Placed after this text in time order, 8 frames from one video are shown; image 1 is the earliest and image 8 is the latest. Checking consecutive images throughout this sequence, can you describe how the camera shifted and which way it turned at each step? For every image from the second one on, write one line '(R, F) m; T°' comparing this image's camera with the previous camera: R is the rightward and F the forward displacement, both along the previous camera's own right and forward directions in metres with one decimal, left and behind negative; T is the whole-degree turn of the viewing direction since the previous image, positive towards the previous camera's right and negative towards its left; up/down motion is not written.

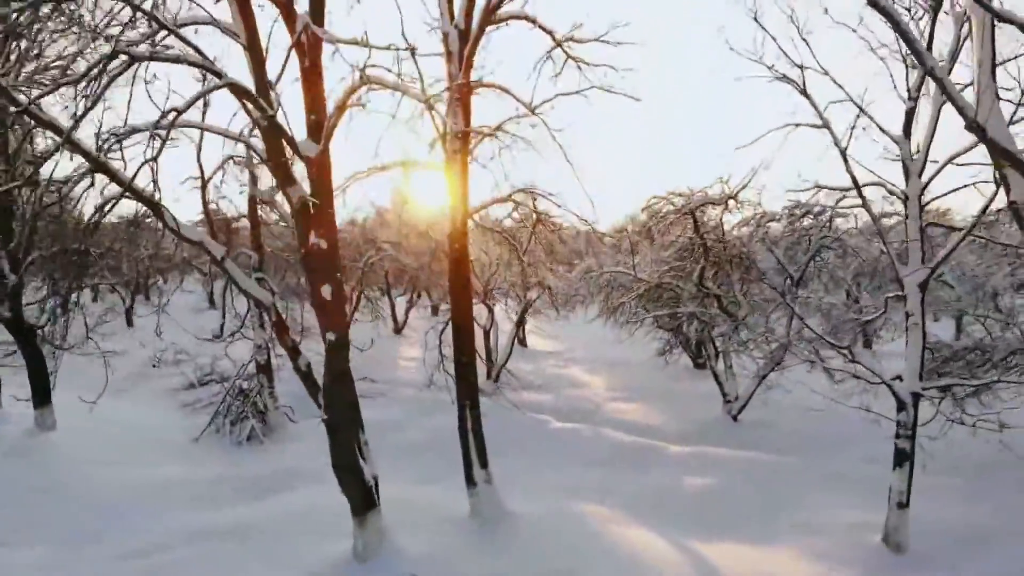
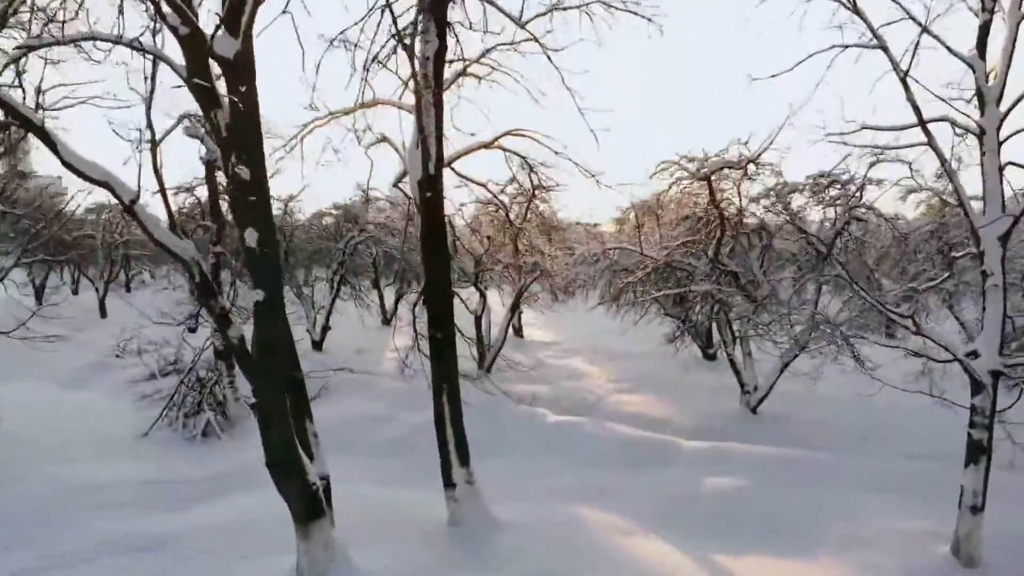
(+0.2, +1.5) m; 0°
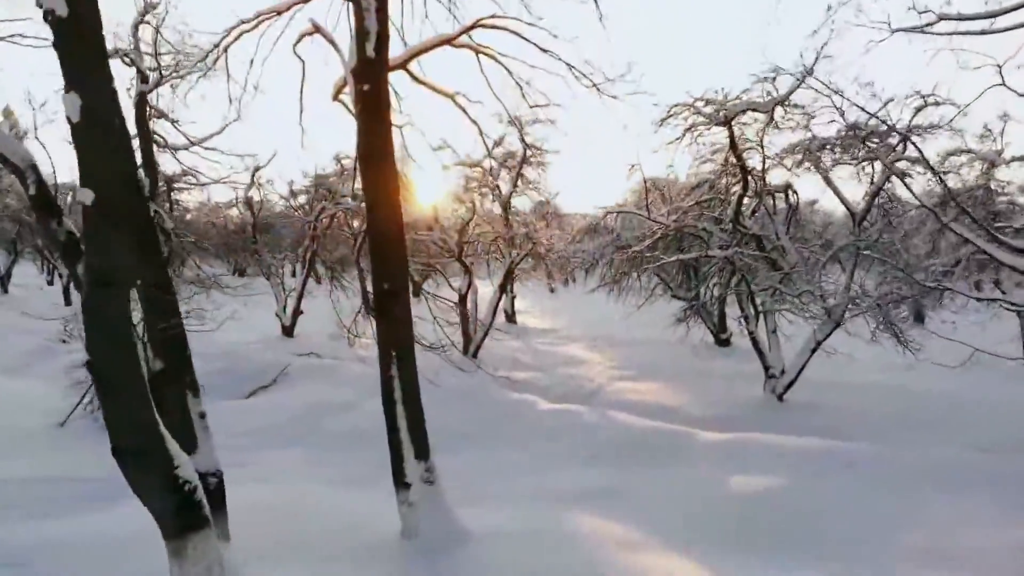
(+0.3, +1.7) m; 0°
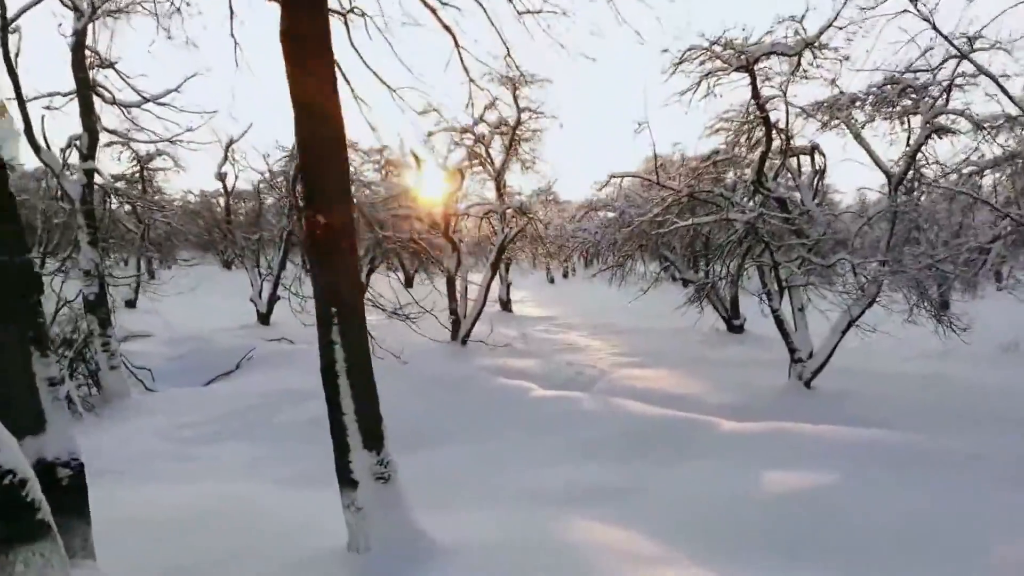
(+0.2, +1.2) m; 0°
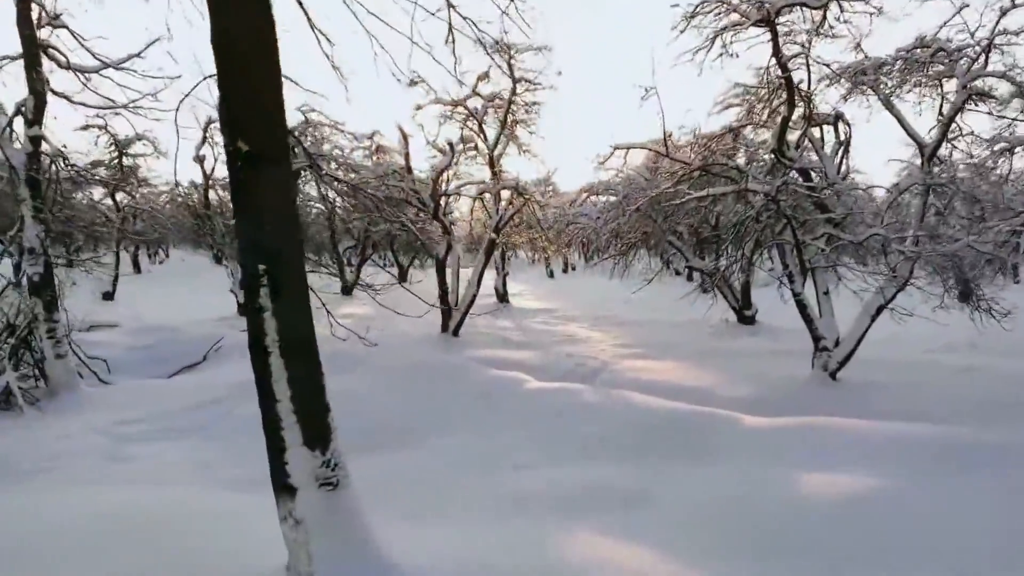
(+0.1, +0.9) m; 0°
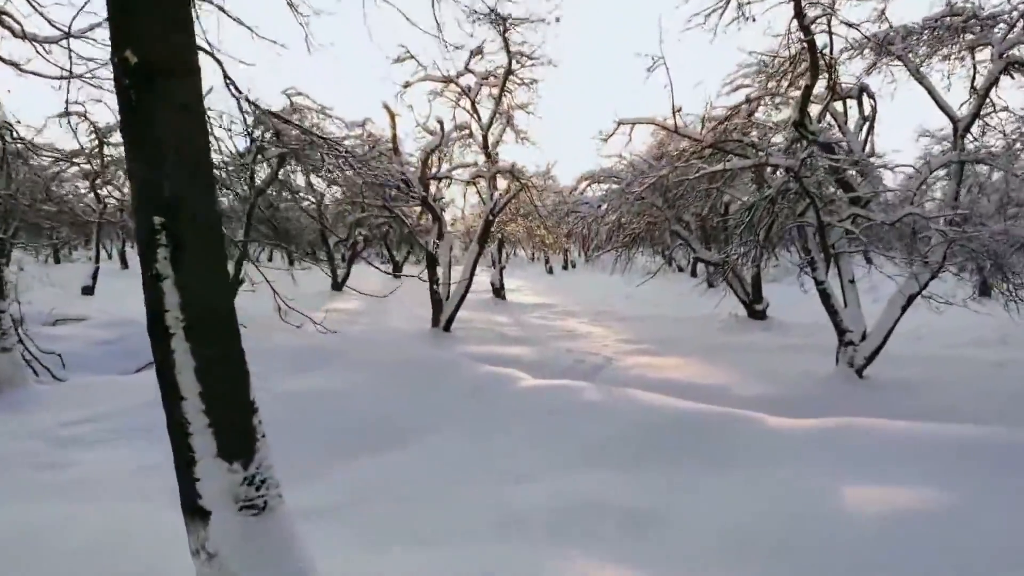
(+0.1, +0.7) m; 0°
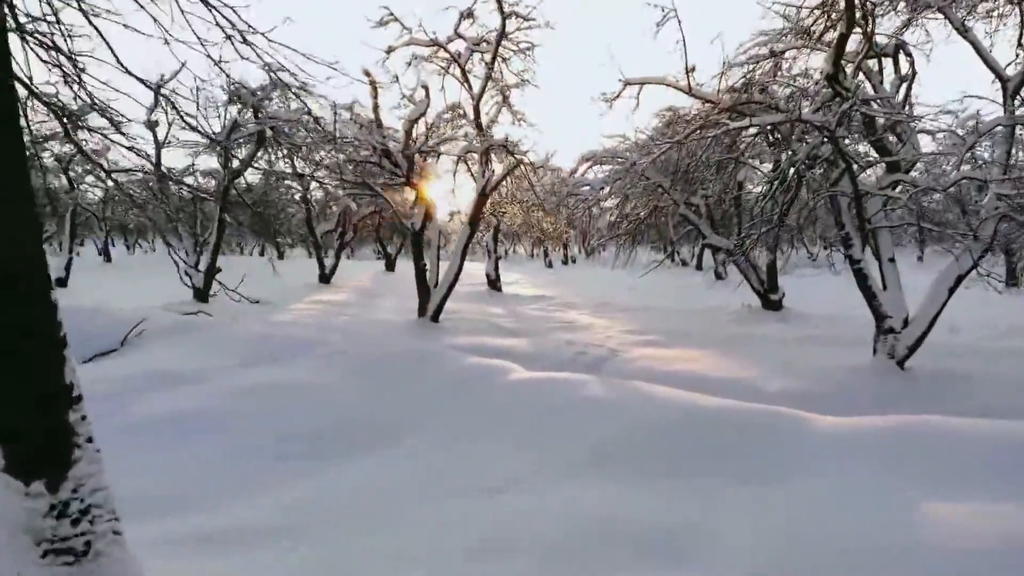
(+0.1, +0.9) m; 0°
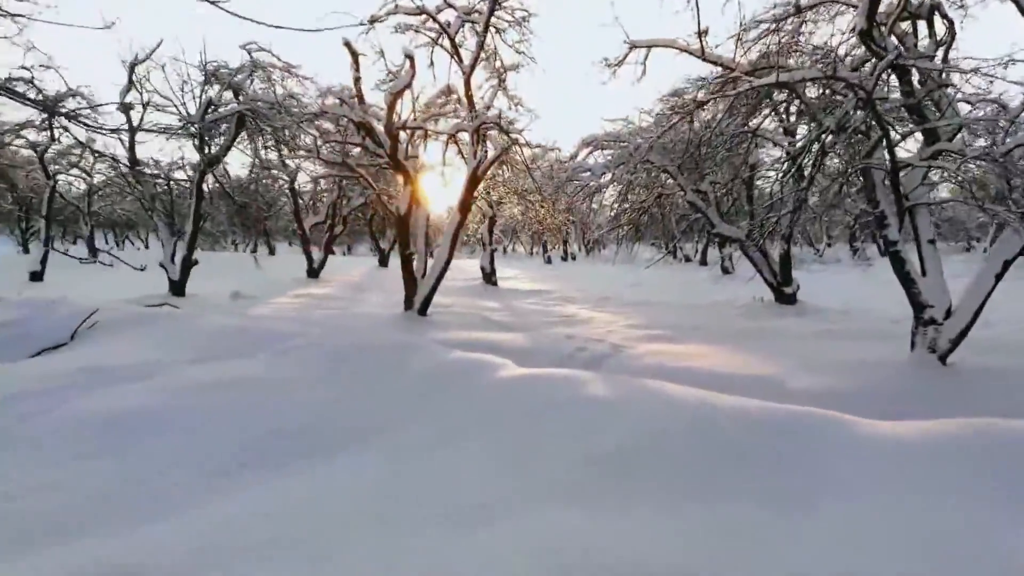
(+0.1, +0.7) m; 0°
